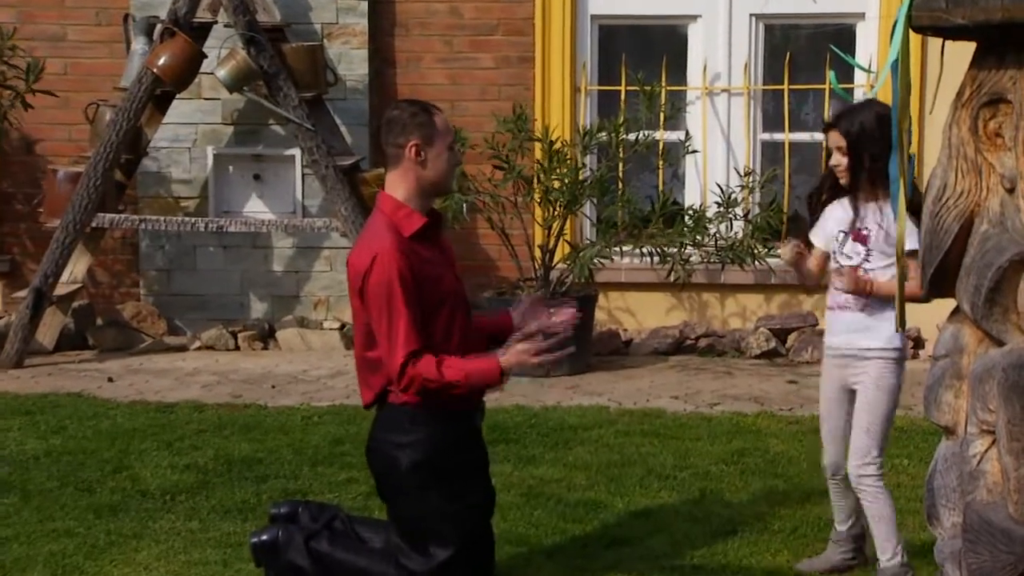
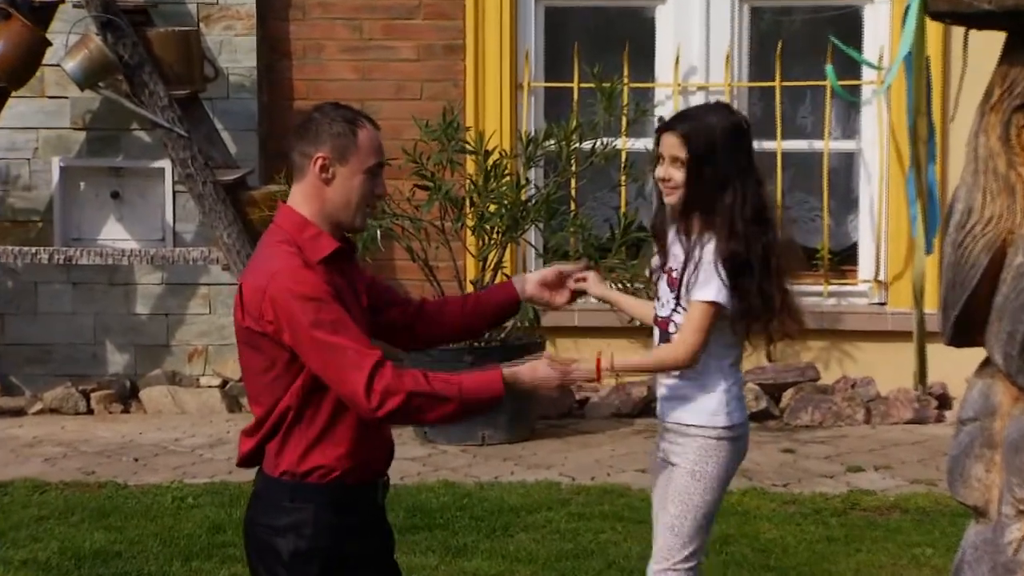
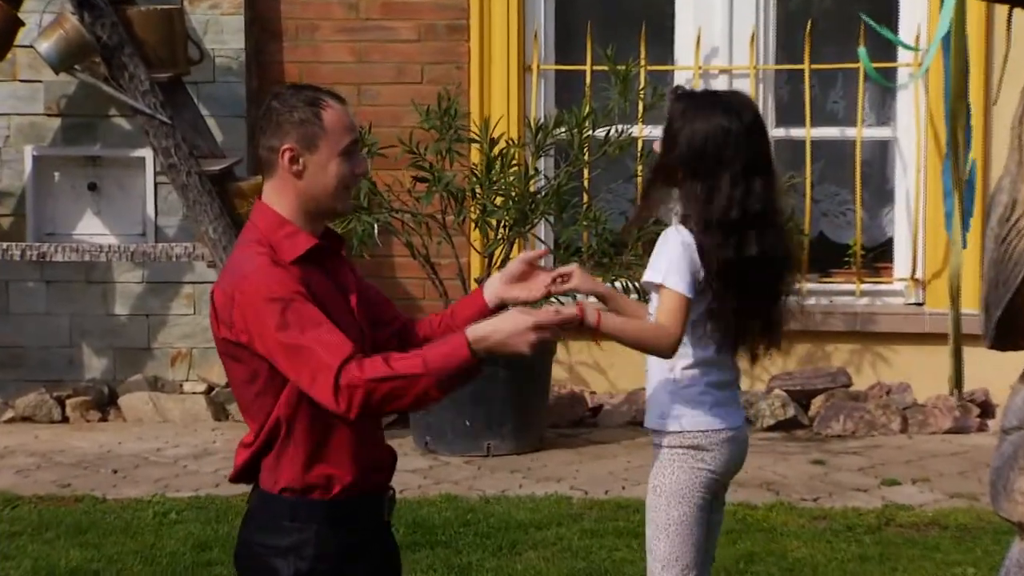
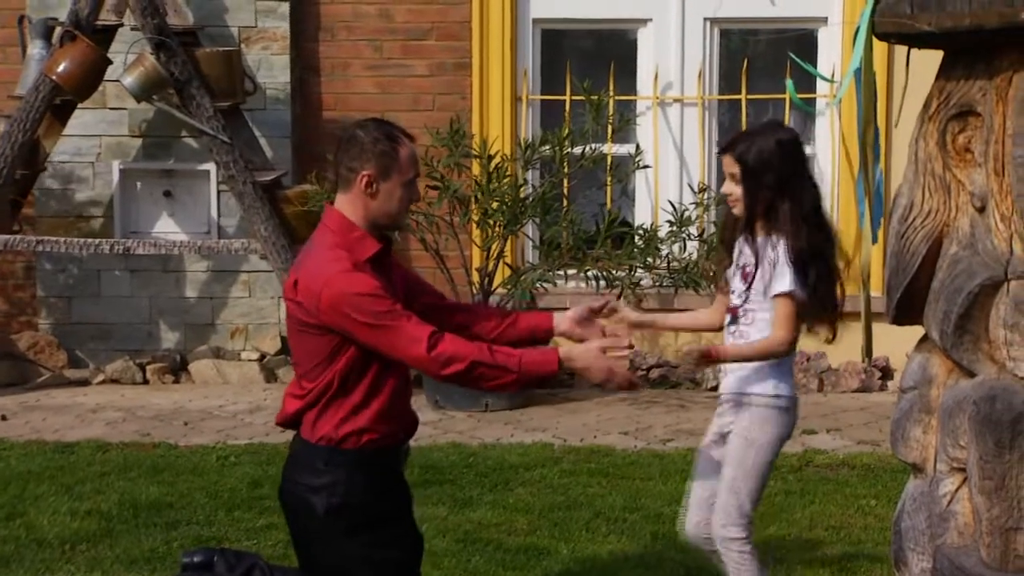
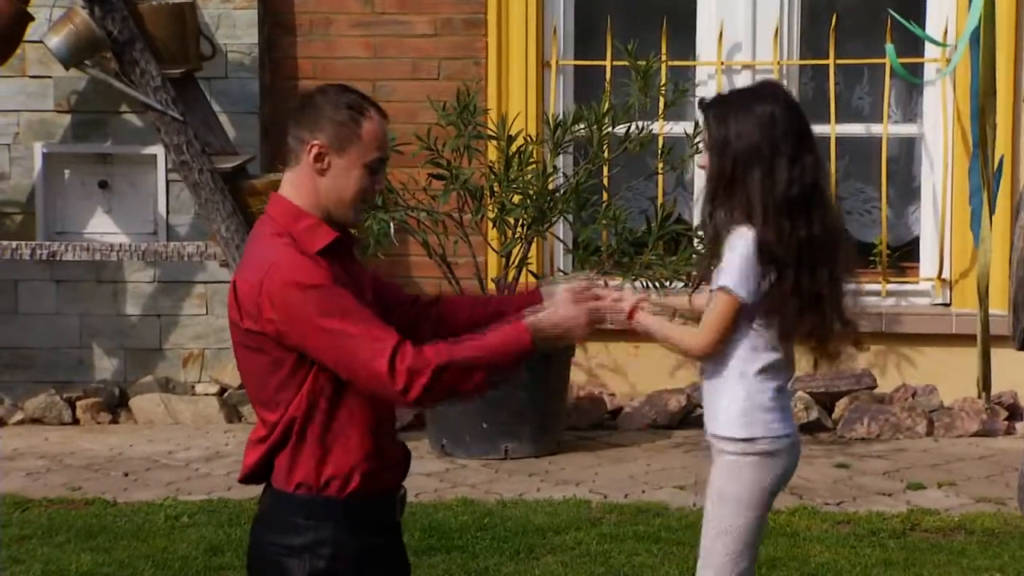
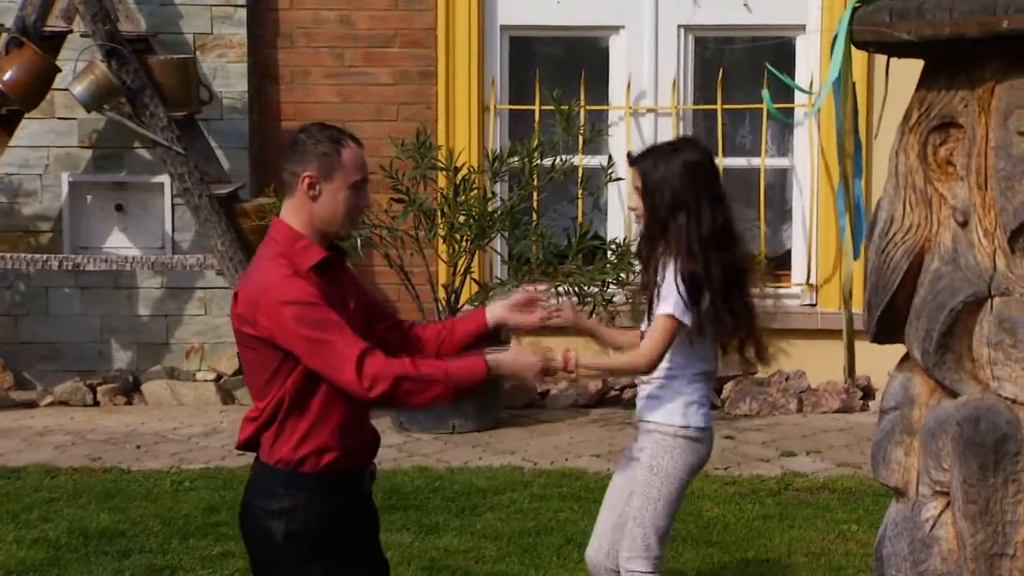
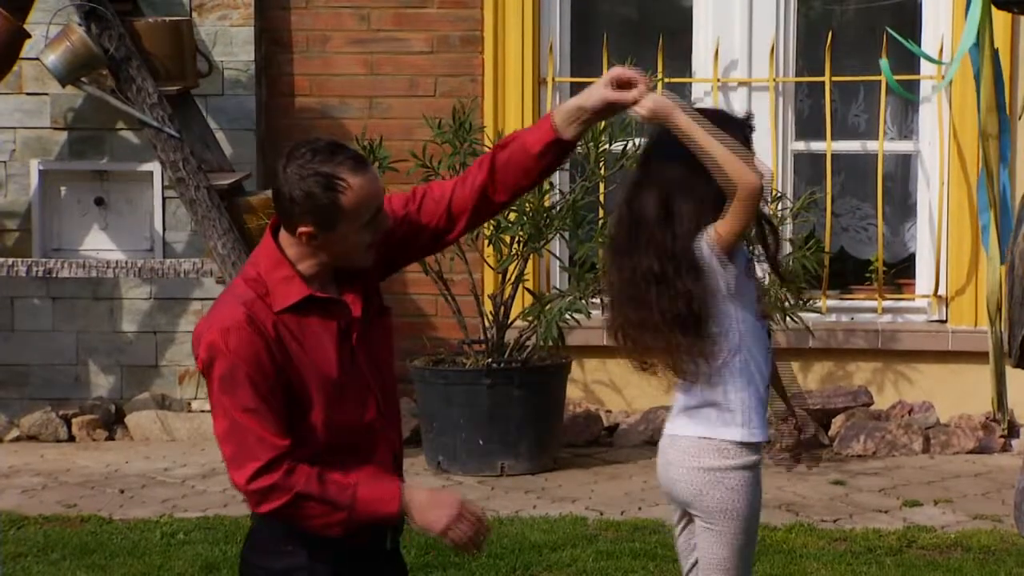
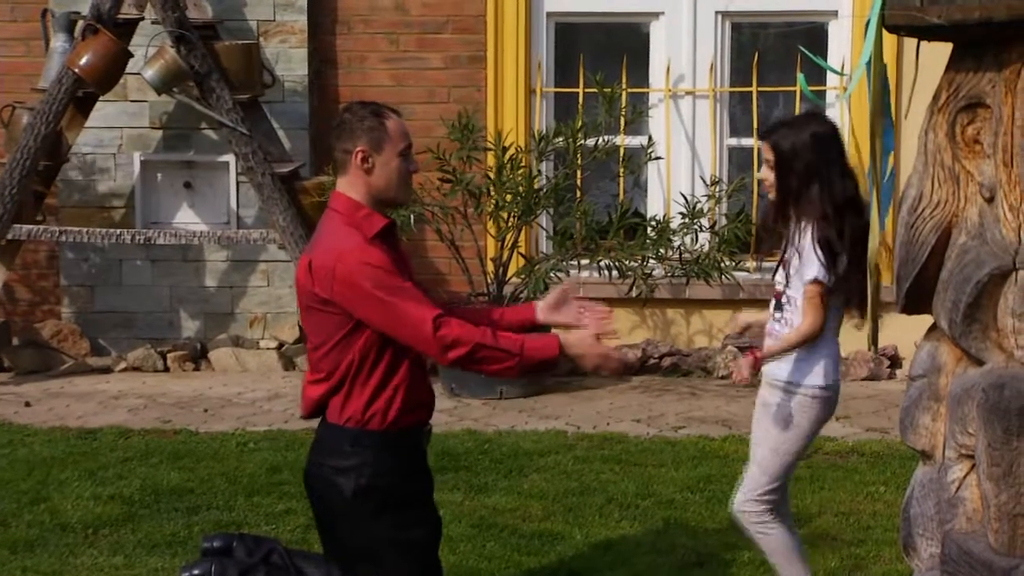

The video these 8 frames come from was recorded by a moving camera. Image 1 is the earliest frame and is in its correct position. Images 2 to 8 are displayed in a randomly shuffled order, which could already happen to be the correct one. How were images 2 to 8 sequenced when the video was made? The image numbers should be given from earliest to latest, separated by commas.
8, 4, 6, 2, 3, 5, 7
